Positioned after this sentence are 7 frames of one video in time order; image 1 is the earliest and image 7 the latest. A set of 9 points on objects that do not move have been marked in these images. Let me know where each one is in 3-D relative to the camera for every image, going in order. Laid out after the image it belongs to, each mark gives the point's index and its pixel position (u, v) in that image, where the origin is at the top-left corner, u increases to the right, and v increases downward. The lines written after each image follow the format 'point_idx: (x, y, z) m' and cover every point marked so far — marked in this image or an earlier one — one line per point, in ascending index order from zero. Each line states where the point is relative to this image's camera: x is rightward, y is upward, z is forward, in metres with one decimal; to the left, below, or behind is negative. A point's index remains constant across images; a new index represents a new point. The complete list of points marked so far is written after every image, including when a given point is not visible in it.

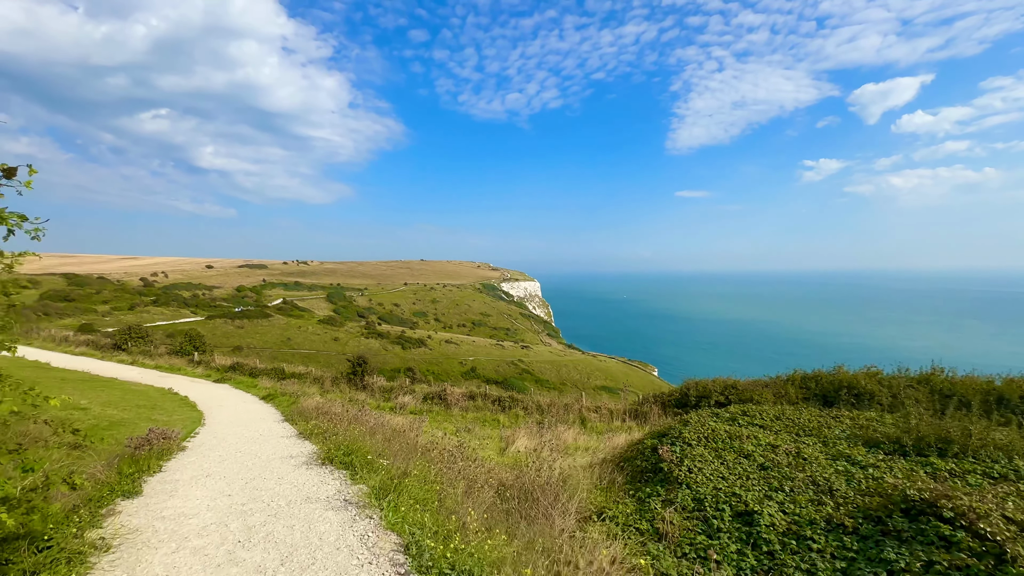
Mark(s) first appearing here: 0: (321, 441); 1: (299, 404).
0: (-3.1, -2.6, +7.4) m
1: (-6.5, -3.5, +13.7) m
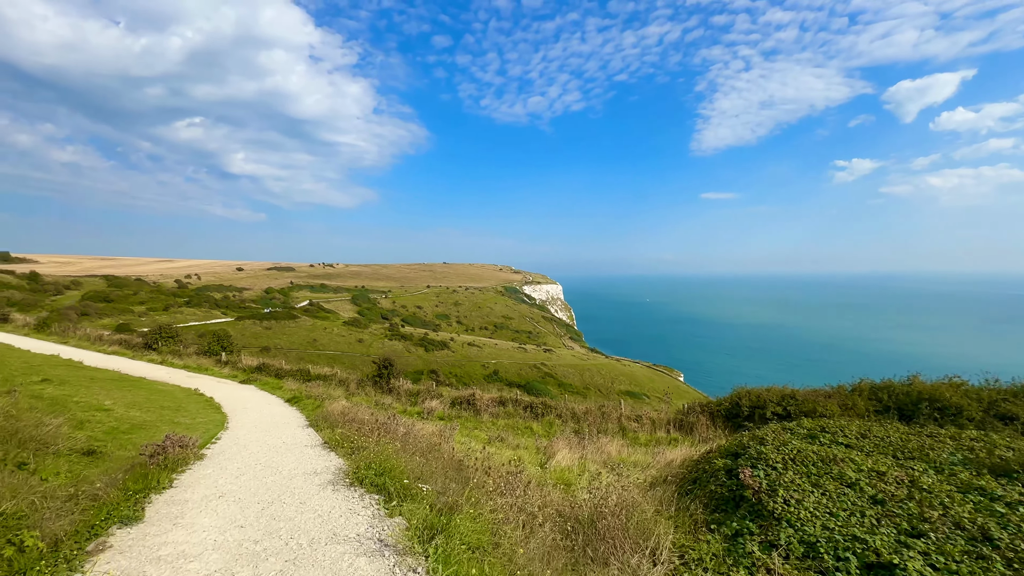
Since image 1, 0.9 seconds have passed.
0: (-2.4, -2.5, +6.6) m
1: (-5.4, -3.5, +13.1) m
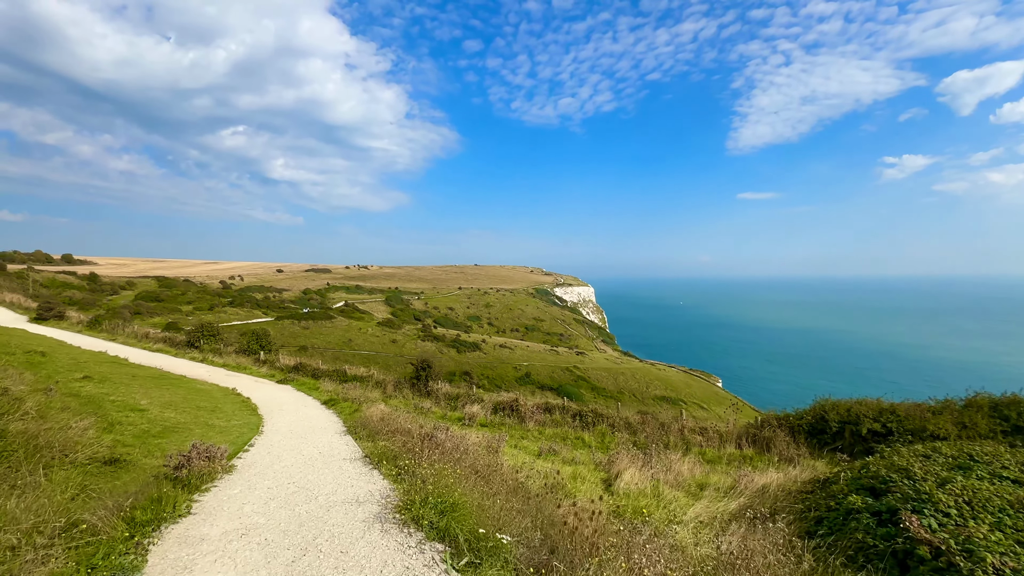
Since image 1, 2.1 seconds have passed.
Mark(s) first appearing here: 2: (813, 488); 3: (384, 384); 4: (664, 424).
0: (-1.5, -2.4, +5.6) m
1: (-4.1, -3.4, +12.3) m
2: (+4.3, -2.9, +6.4) m
3: (-5.7, -4.2, +19.7) m
4: (+4.7, -4.2, +13.8) m
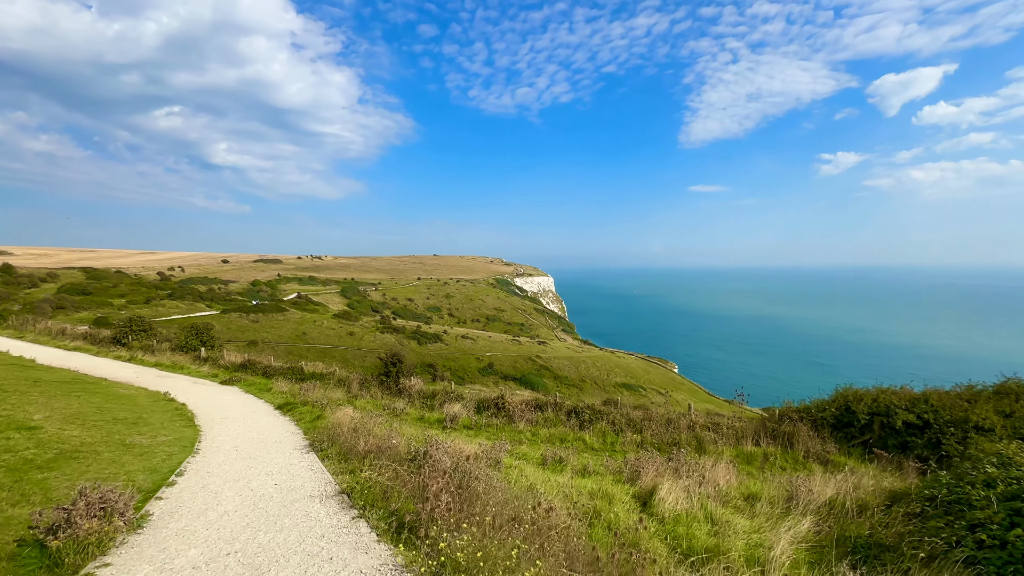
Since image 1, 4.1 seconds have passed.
0: (-1.0, -2.1, +3.8) m
1: (-4.2, -3.0, +10.2) m
2: (+4.7, -2.5, +5.0) m
3: (-6.5, -3.7, +17.5) m
4: (+4.4, -3.7, +12.5) m
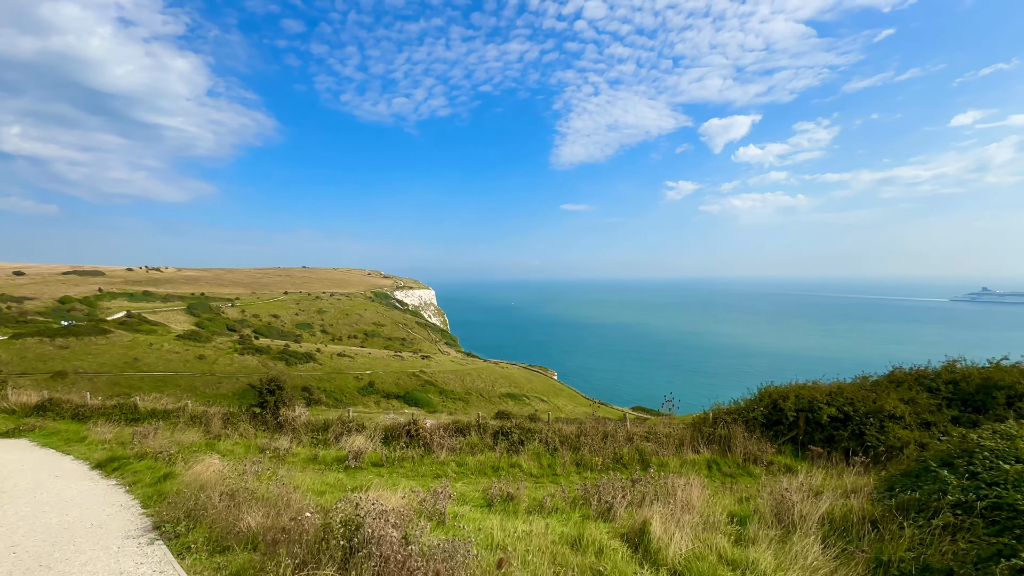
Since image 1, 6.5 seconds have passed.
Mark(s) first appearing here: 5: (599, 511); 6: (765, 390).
0: (-0.6, -1.9, +1.9) m
1: (-5.3, -3.1, +7.2) m
2: (+4.6, -2.4, +4.6) m
3: (-9.4, -4.0, +13.6) m
4: (+2.4, -3.8, +11.6) m
5: (+1.3, -3.4, +6.9) m
6: (+6.5, -2.6, +11.5) m
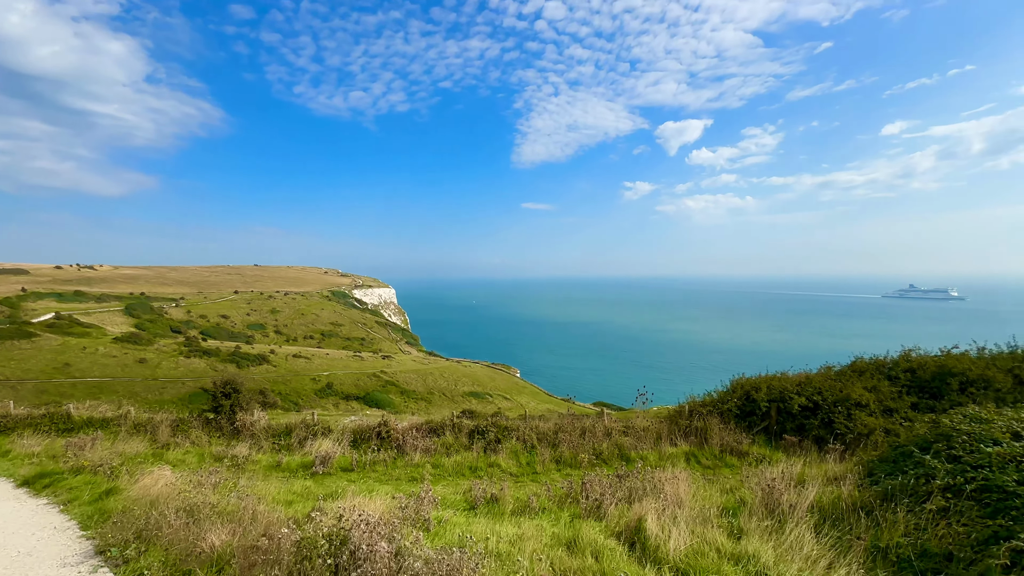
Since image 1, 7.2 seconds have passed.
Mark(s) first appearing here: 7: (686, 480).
0: (-0.4, -1.8, +1.5) m
1: (-5.5, -3.0, +6.4) m
2: (+4.6, -2.2, +4.6) m
3: (-10.1, -3.9, +12.5) m
4: (+1.8, -3.6, +11.5) m
5: (+1.1, -3.3, +6.7) m
6: (+5.8, -2.4, +11.7) m
7: (+3.0, -3.3, +7.8) m
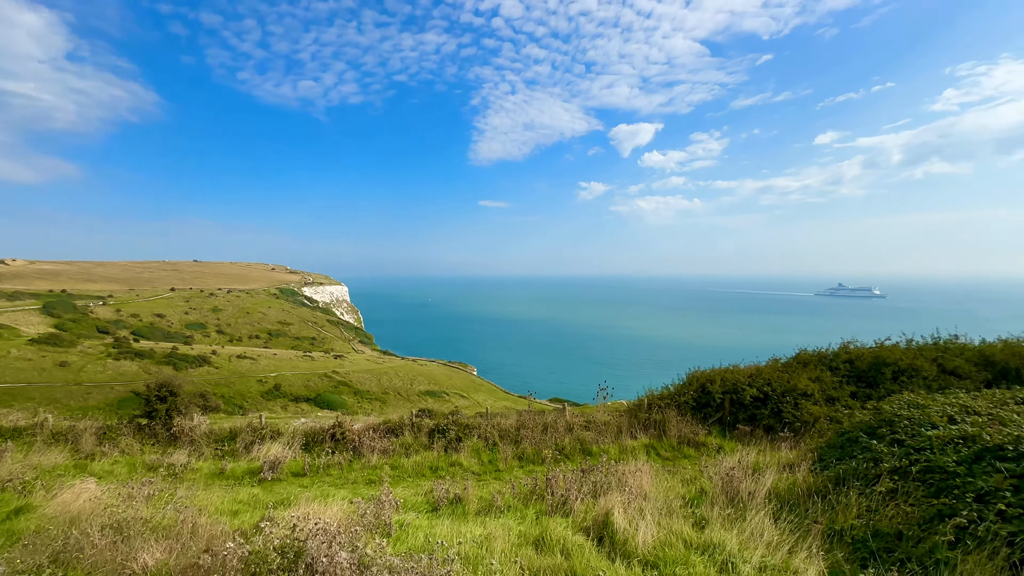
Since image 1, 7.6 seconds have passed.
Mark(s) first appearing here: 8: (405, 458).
0: (-0.4, -1.8, +1.3) m
1: (-6.0, -2.9, +5.7) m
2: (+4.2, -2.1, +4.9) m
3: (-11.1, -3.7, +11.3) m
4: (+0.8, -3.5, +11.5) m
5: (+0.6, -3.2, +6.6) m
6: (+4.8, -2.3, +12.0) m
7: (+2.3, -3.2, +7.9) m
8: (-2.4, -3.7, +9.8) m
